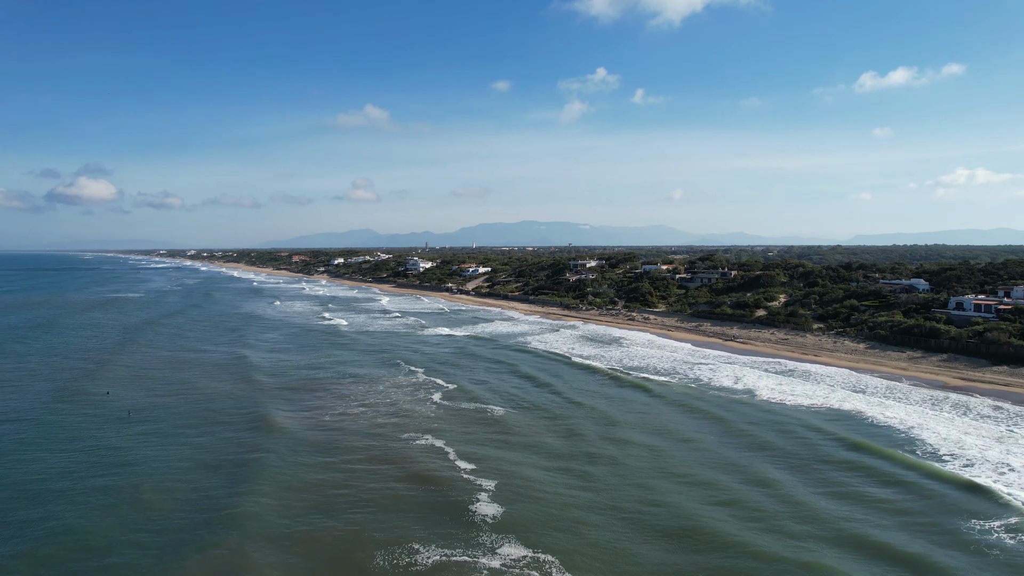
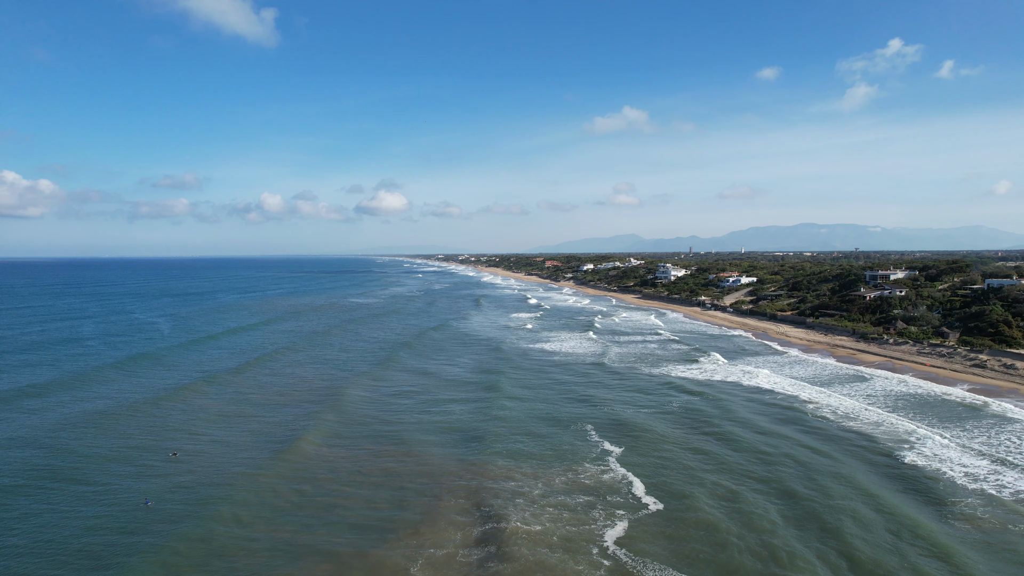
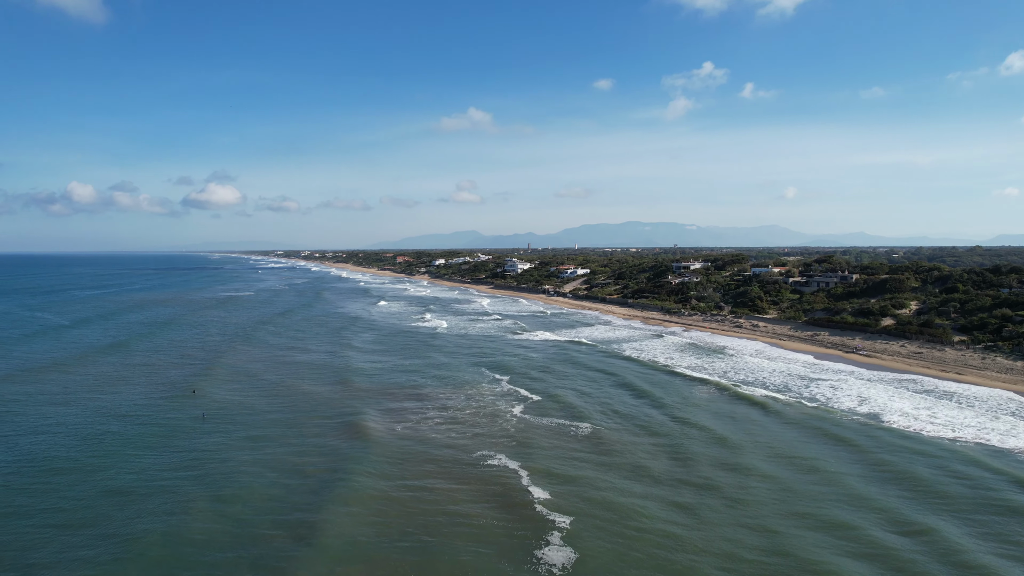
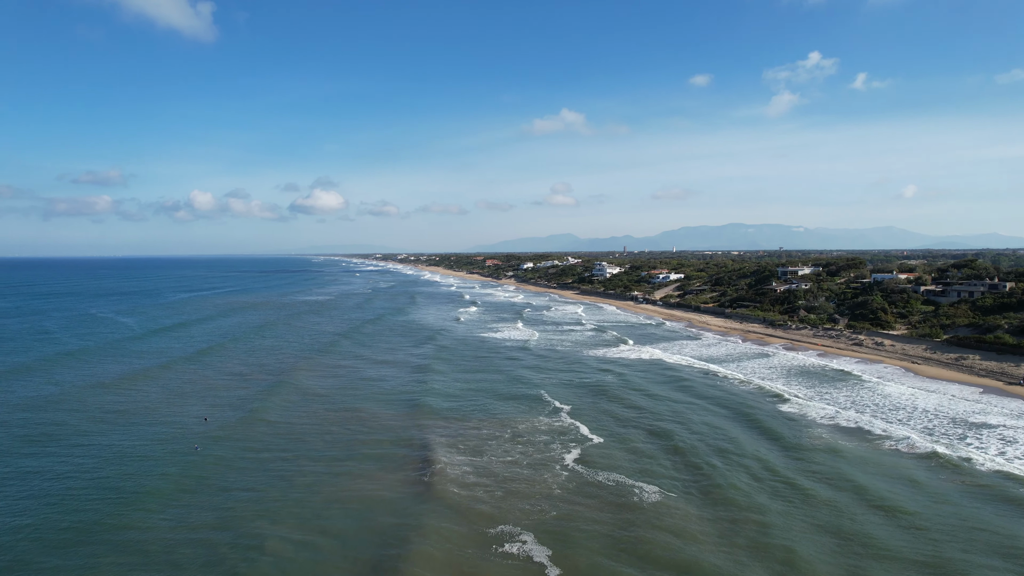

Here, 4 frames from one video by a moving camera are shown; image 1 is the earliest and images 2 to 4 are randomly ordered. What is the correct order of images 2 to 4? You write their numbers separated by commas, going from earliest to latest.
3, 4, 2
